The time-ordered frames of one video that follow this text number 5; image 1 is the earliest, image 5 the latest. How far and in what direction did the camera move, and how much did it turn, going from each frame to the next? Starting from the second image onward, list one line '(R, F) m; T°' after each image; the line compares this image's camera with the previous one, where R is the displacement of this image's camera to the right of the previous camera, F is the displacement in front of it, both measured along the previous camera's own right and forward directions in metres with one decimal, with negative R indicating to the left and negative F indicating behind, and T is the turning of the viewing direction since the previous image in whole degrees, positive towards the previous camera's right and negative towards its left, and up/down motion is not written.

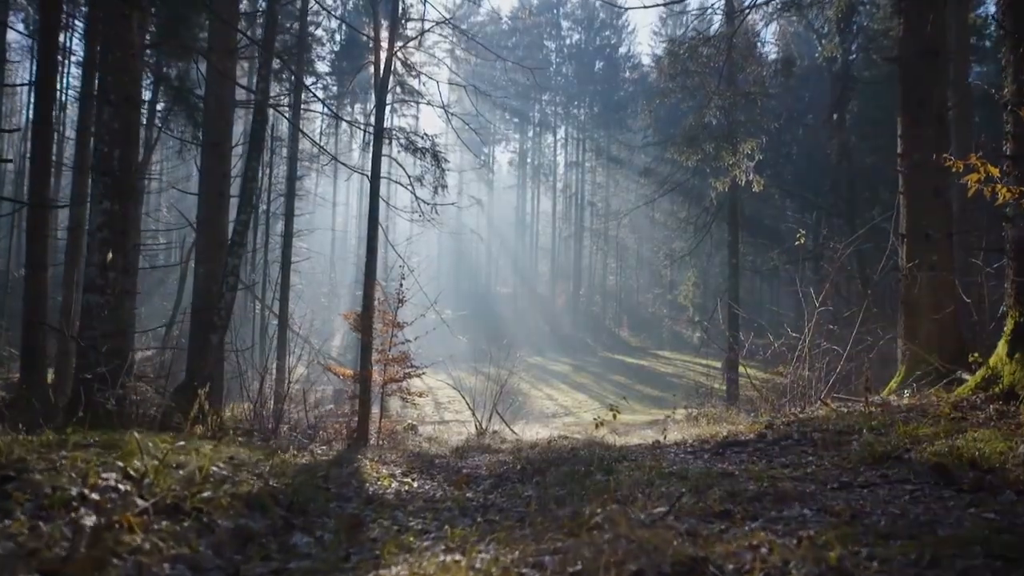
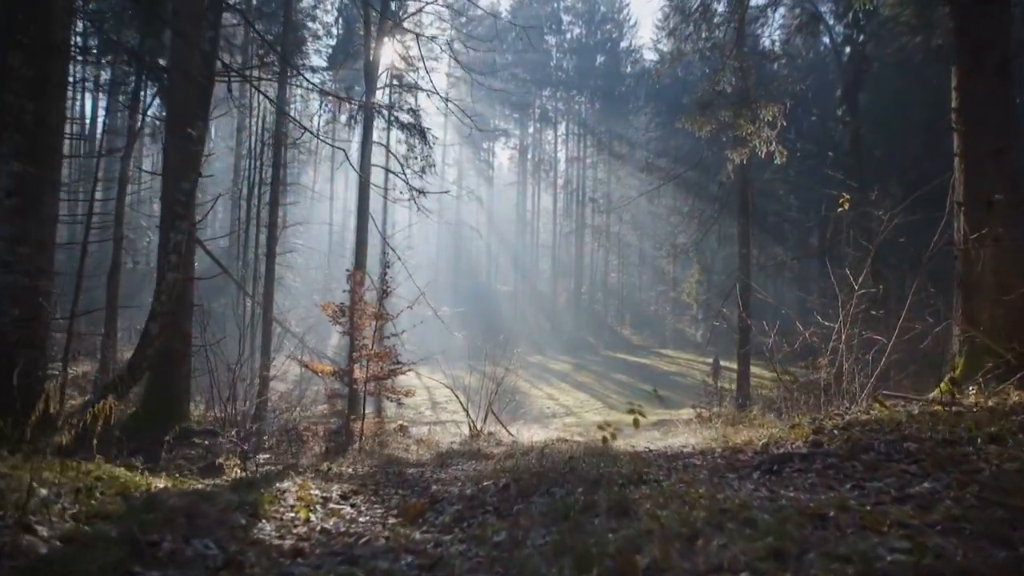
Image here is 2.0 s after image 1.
(+0.1, +0.8) m; 0°
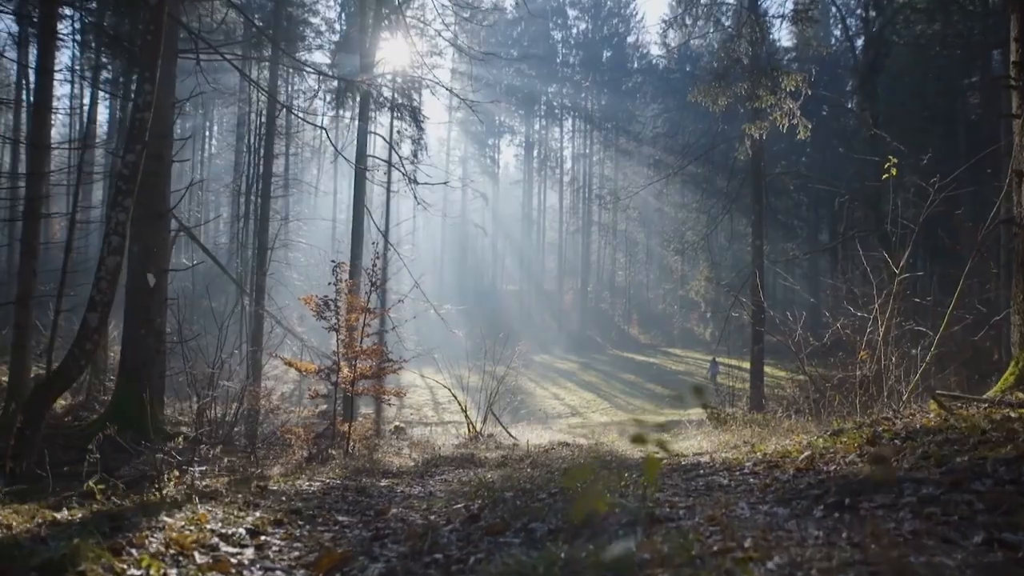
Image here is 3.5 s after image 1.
(+0.1, +0.6) m; -1°
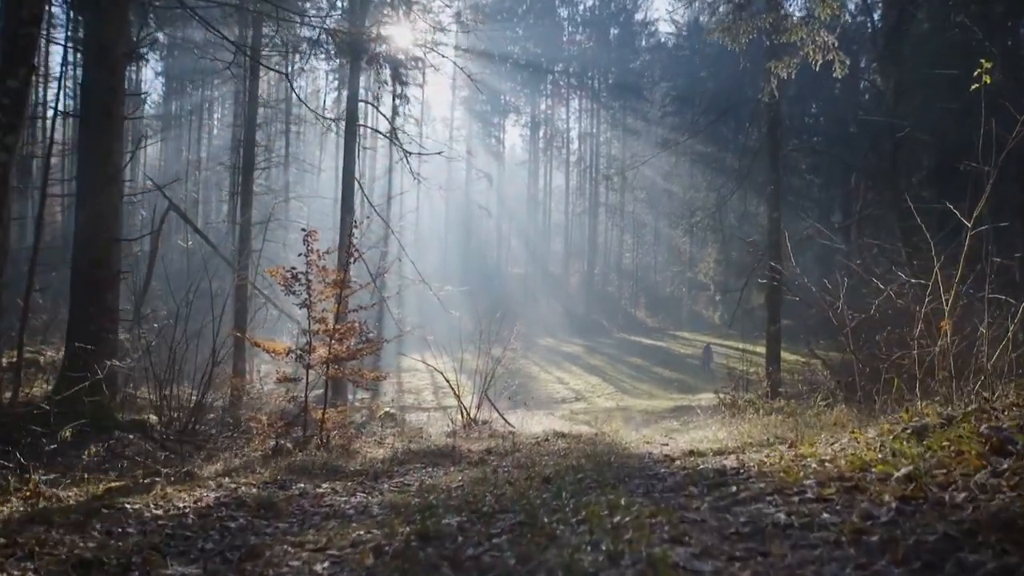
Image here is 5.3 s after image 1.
(+0.1, +0.9) m; -1°
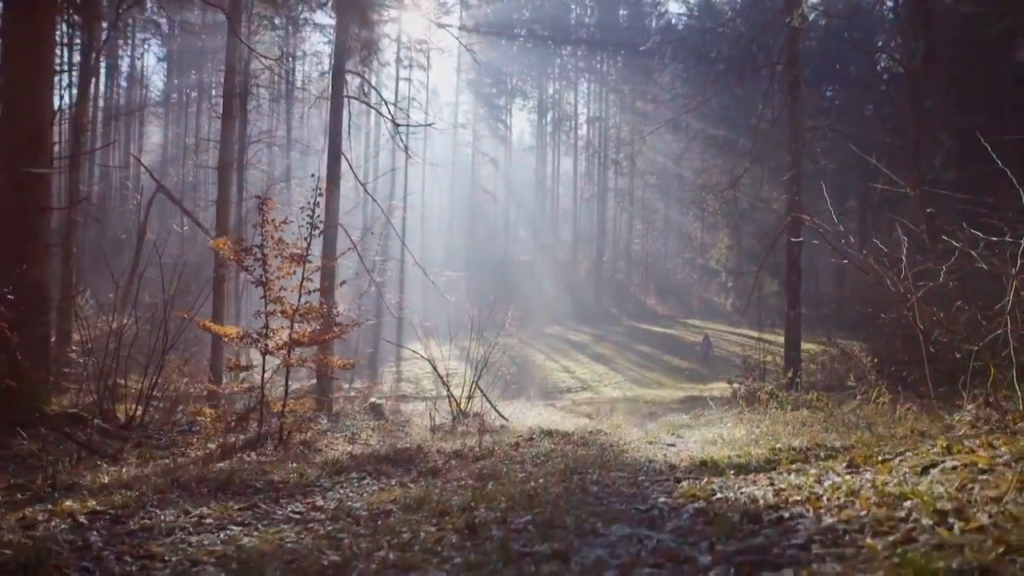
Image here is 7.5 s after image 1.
(+0.2, +0.9) m; -1°
